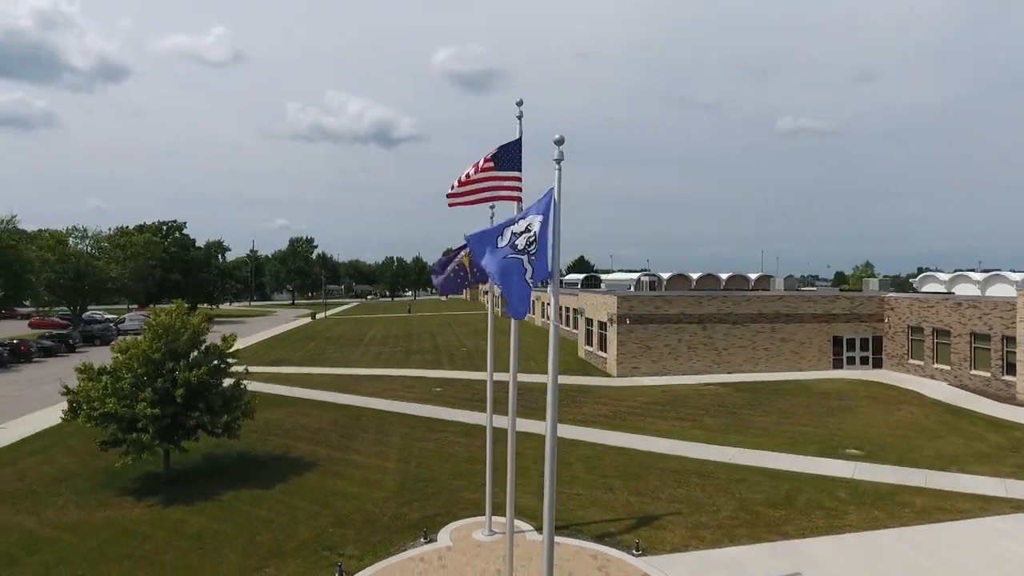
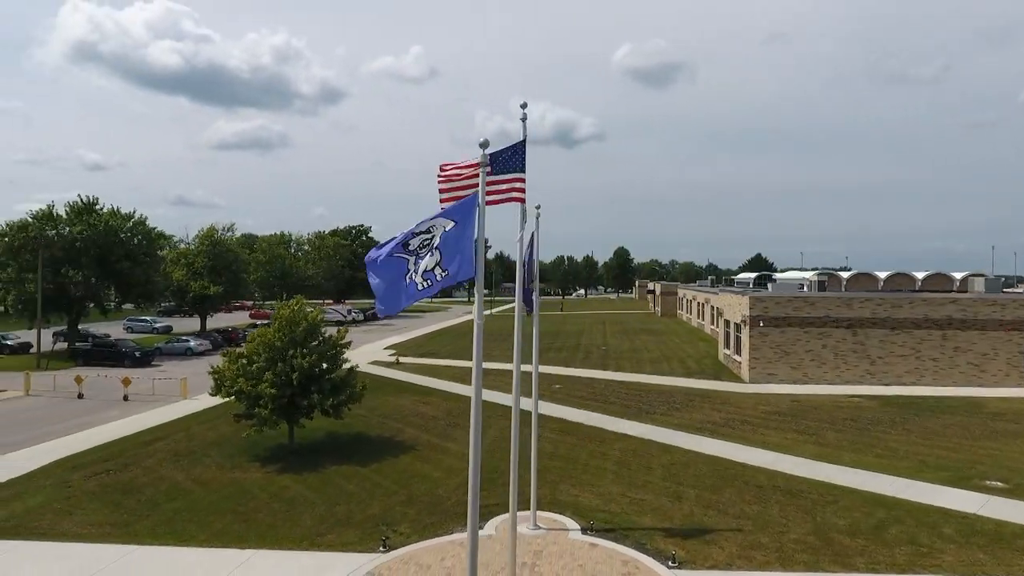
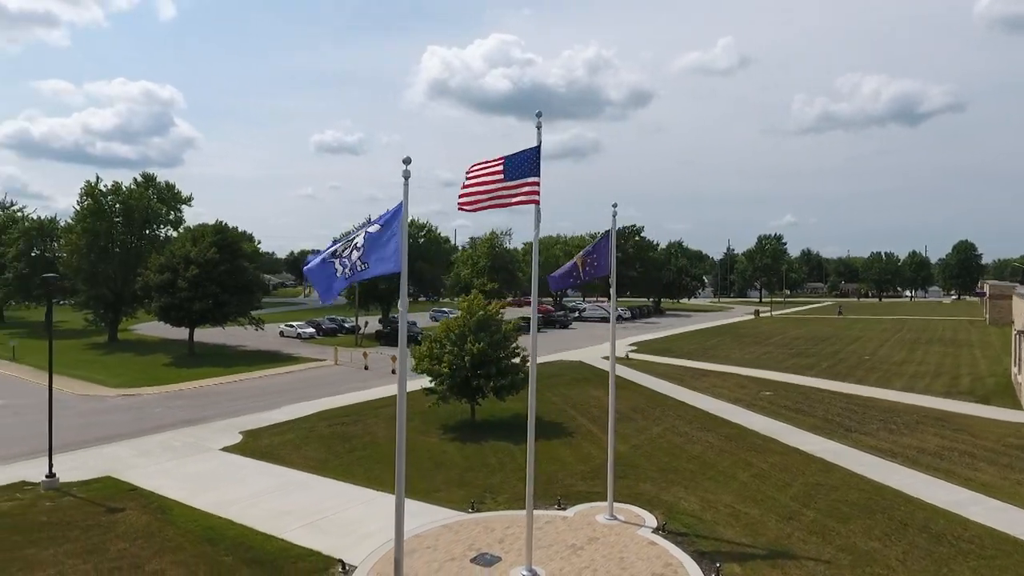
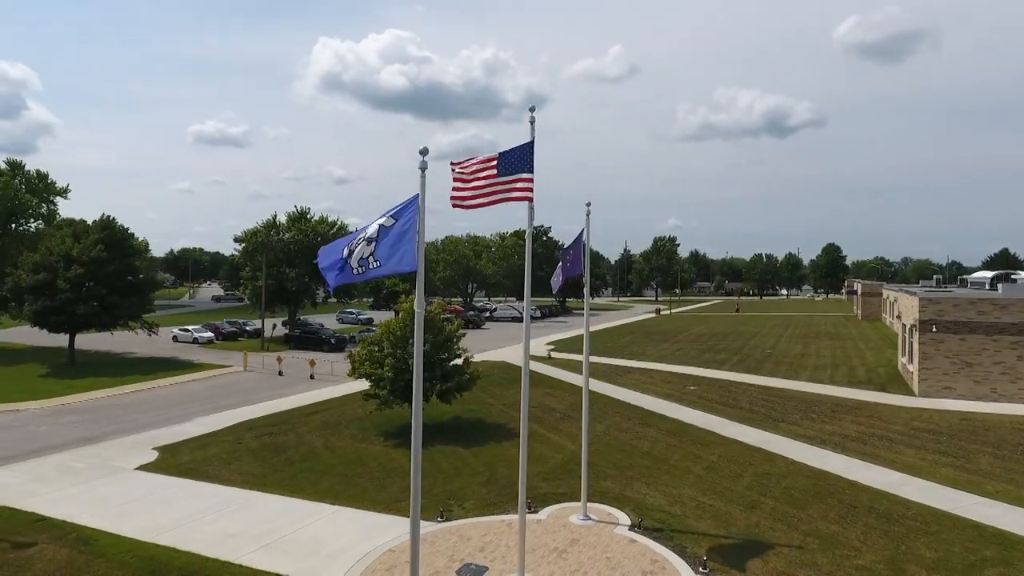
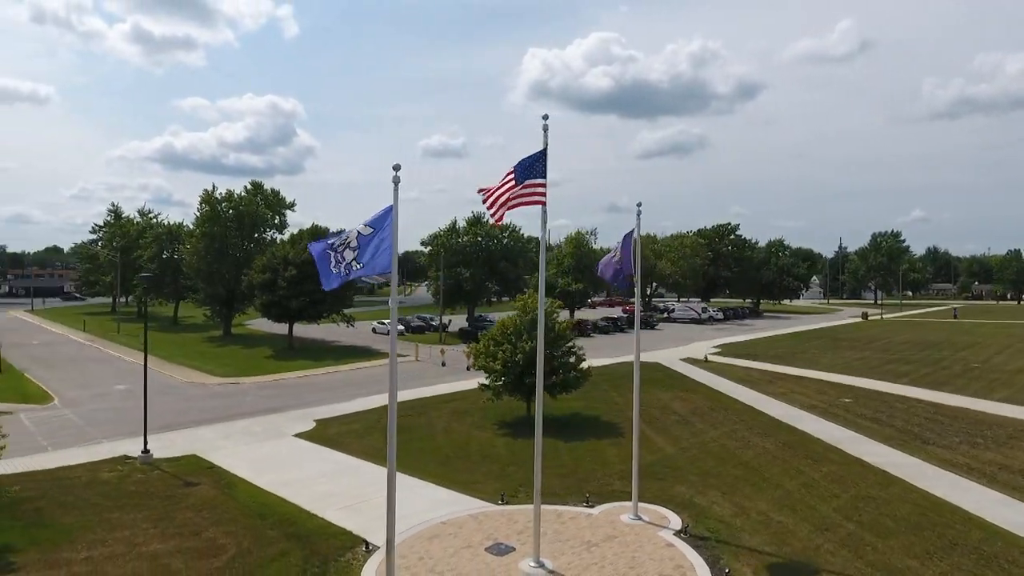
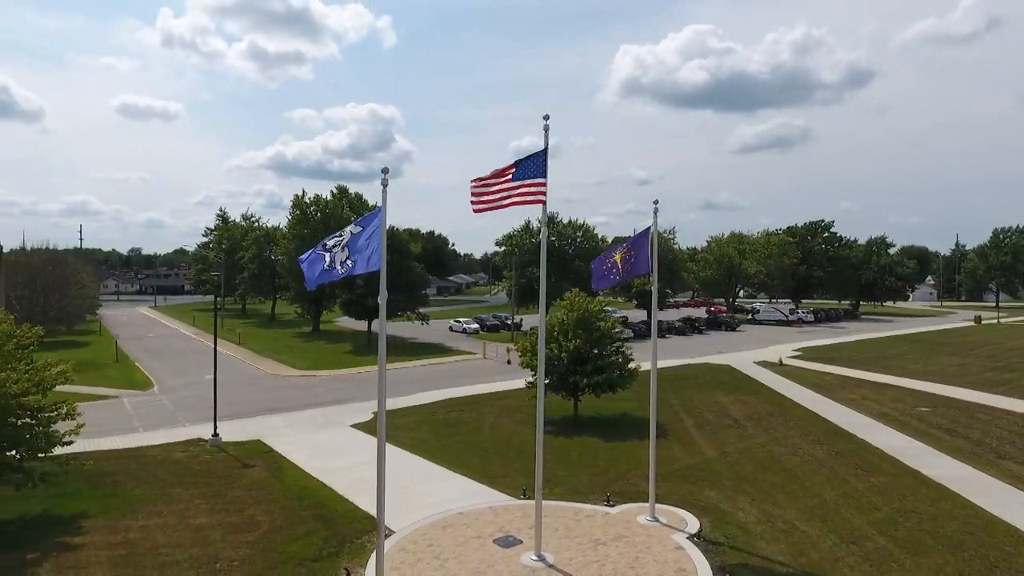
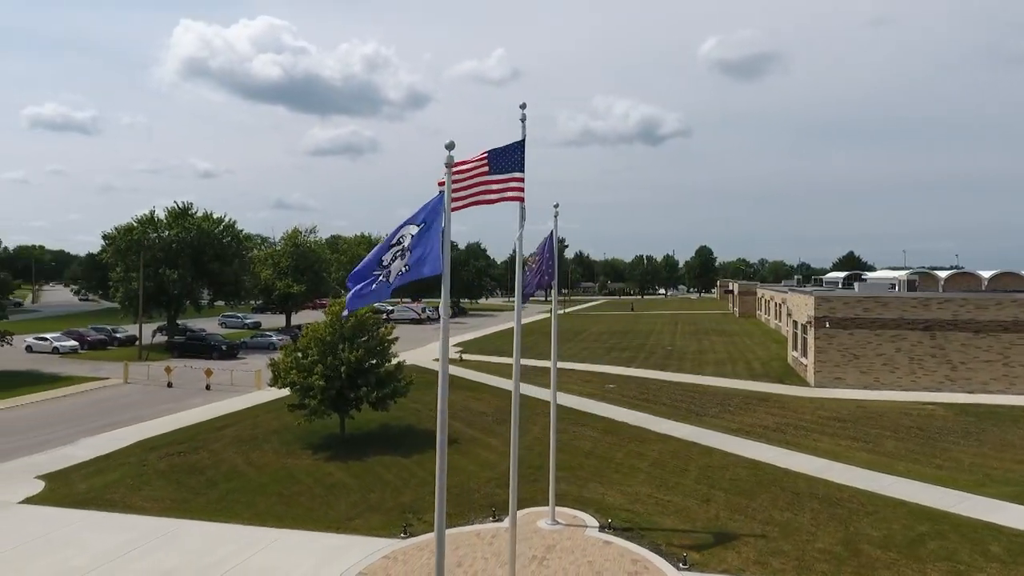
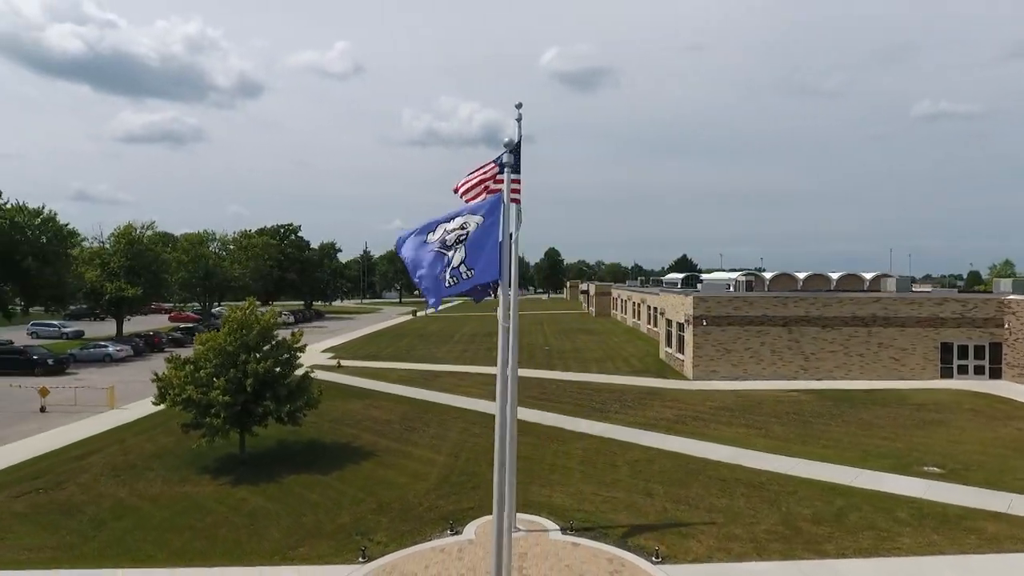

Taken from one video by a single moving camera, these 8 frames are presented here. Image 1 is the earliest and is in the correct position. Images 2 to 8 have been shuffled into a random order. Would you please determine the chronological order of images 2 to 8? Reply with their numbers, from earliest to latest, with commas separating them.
8, 2, 7, 4, 3, 5, 6
